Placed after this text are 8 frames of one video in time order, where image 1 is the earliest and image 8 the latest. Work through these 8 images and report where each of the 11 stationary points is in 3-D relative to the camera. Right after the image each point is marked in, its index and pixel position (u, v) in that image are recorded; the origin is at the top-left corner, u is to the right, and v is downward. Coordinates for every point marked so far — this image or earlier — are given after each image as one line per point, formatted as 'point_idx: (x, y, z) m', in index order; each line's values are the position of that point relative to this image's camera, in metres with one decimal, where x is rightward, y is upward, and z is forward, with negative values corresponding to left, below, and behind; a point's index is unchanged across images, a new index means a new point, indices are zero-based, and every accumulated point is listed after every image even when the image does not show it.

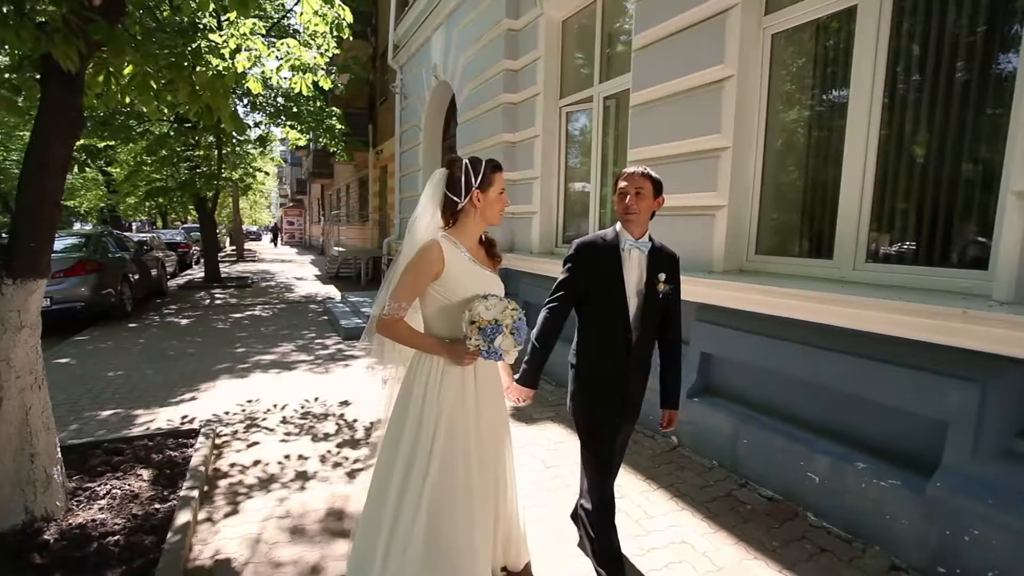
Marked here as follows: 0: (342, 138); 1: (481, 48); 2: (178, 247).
0: (-4.6, +4.0, +14.0) m
1: (-0.5, +3.6, +7.7) m
2: (-12.7, +1.6, +19.6) m
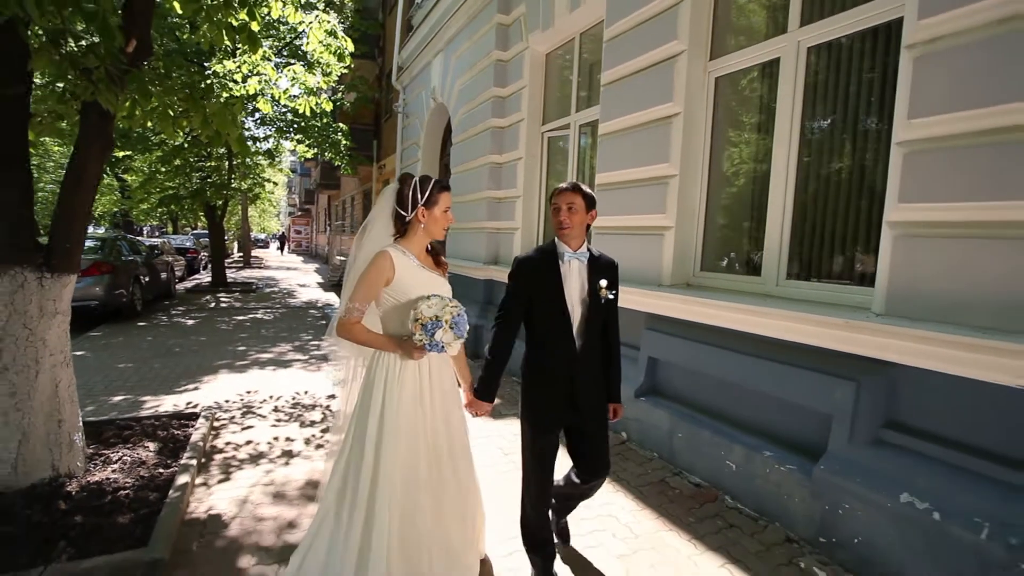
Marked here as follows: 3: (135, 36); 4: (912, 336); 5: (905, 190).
0: (-4.6, +3.8, +14.6) m
1: (-0.6, +3.4, +8.3) m
2: (-12.8, +1.4, +20.3) m
3: (-2.3, +1.6, +3.2) m
4: (+2.0, -0.2, +2.6) m
5: (+2.2, +0.5, +2.8) m
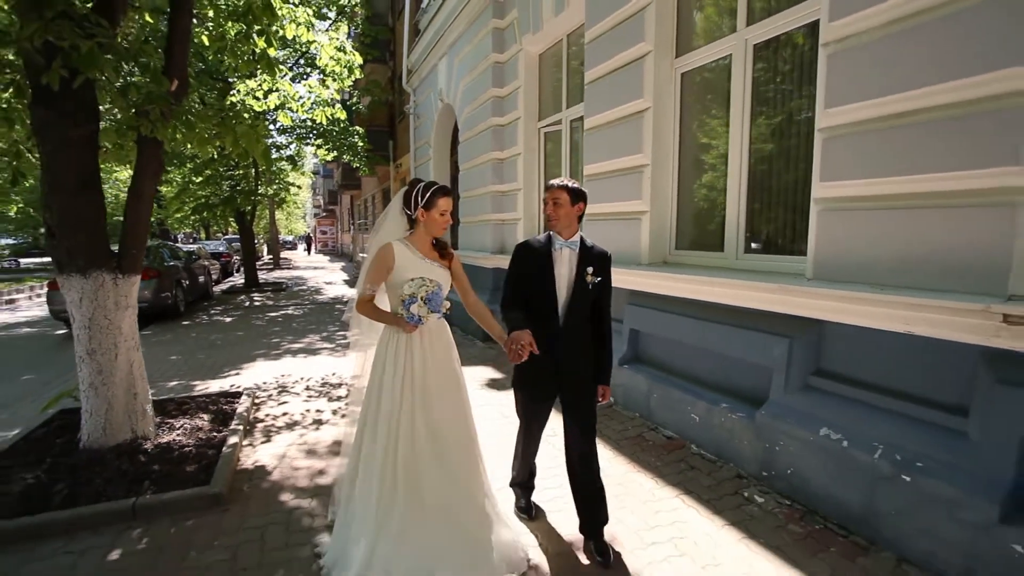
0: (-4.3, +4.0, +15.3) m
1: (-0.6, +3.6, +8.8) m
2: (-12.1, +1.4, +21.4) m
3: (-2.5, +1.6, +3.9) m
4: (+1.8, 0.0, +3.0) m
5: (+2.0, +0.8, +3.3) m
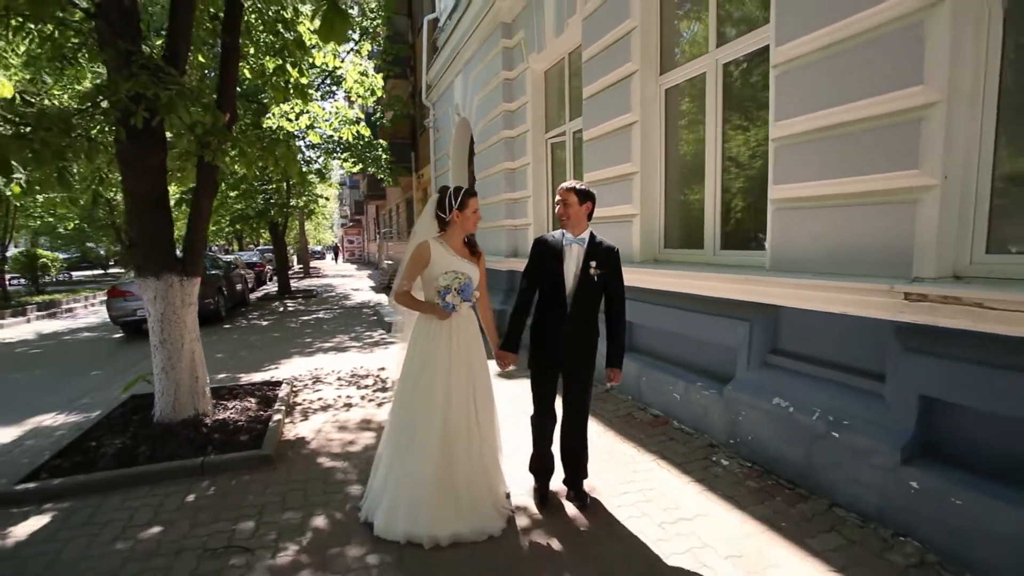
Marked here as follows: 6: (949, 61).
0: (-3.9, +3.8, +16.2) m
1: (-0.5, +3.6, +9.5) m
2: (-11.3, +1.0, +22.6) m
3: (-2.6, +1.6, +4.6) m
4: (+1.8, 0.0, +3.5) m
5: (+2.0, +0.8, +3.8) m
6: (+2.4, +1.2, +2.8) m
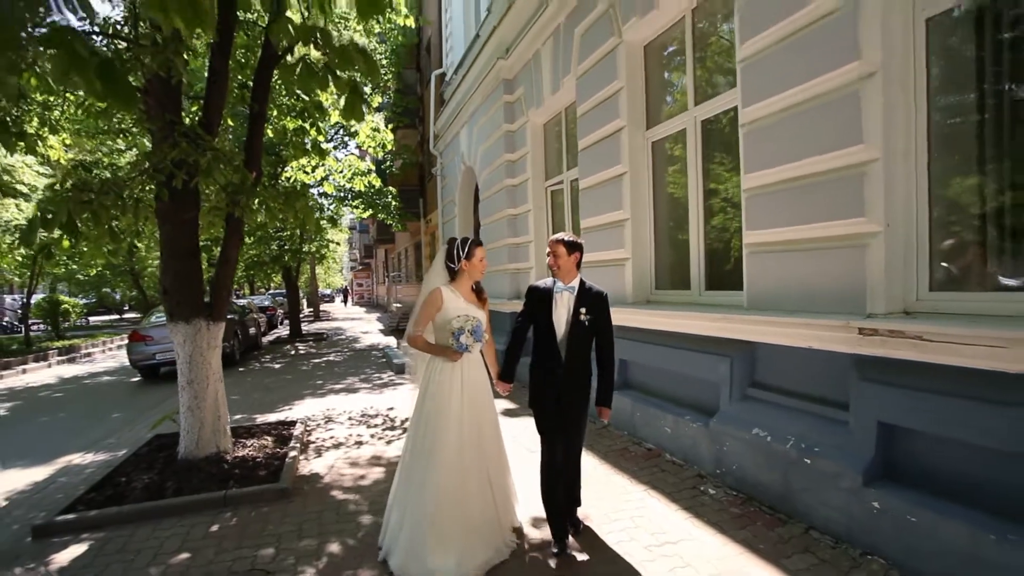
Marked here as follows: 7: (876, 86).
0: (-3.7, +2.5, +16.8) m
1: (-0.4, +2.8, +10.1) m
2: (-11.0, -0.9, +23.1) m
3: (-2.6, +1.1, +5.1) m
4: (+1.8, -0.3, +3.9) m
5: (+1.9, +0.5, +4.1) m
6: (+2.3, +1.0, +3.2) m
7: (+2.3, +1.3, +3.2) m
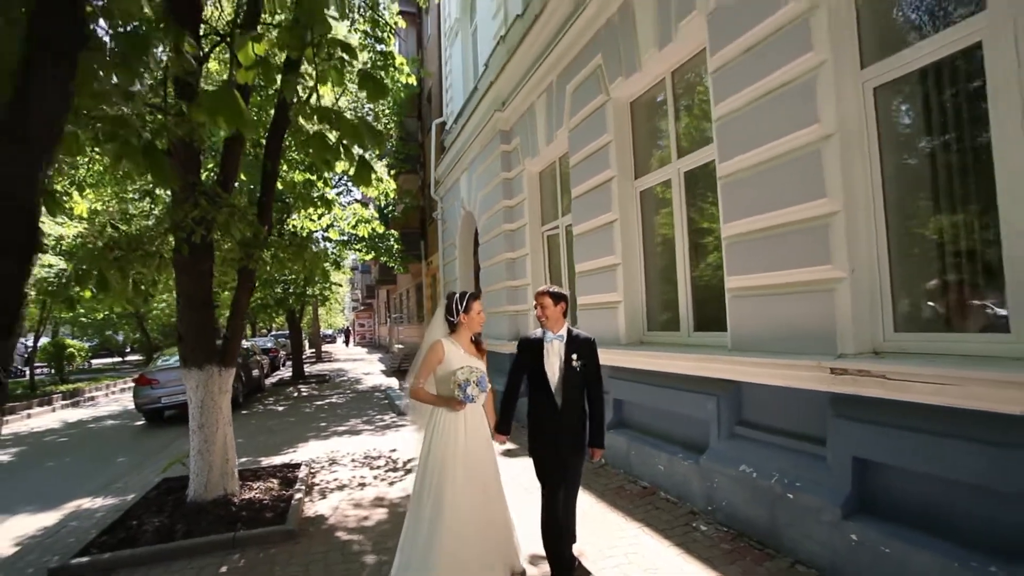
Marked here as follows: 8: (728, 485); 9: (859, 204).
0: (-3.7, +1.1, +17.2) m
1: (-0.5, +2.0, +10.6) m
2: (-11.0, -2.8, +23.3) m
3: (-2.6, +0.7, +5.5) m
4: (+1.7, -0.6, +4.1) m
5: (+1.9, +0.2, +4.4) m
6: (+2.3, +0.7, +3.5) m
7: (+2.2, +1.0, +3.5) m
8: (+1.7, -1.6, +4.1) m
9: (+2.4, +0.6, +3.5) m
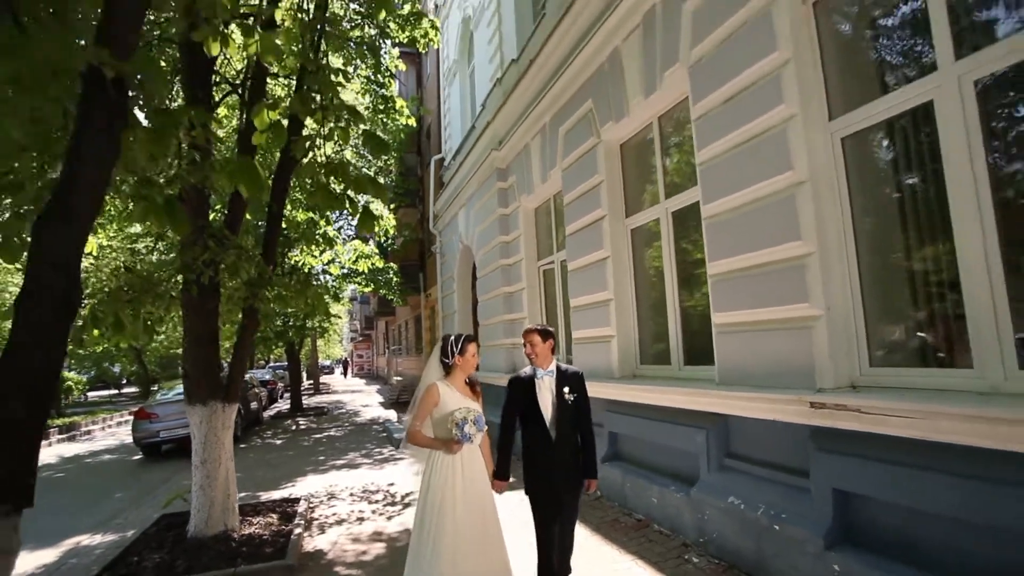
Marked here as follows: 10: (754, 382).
0: (-3.8, 0.0, +17.5) m
1: (-0.6, +1.3, +10.9) m
2: (-11.0, -4.3, +23.3) m
3: (-2.7, +0.3, +5.7) m
4: (+1.7, -0.9, +4.3) m
5: (+1.8, -0.2, +4.6) m
6: (+2.2, +0.5, +3.7) m
7: (+2.2, +0.7, +3.8) m
8: (+1.7, -1.9, +4.2) m
9: (+2.3, +0.3, +3.7) m
10: (+2.0, -0.8, +4.2) m
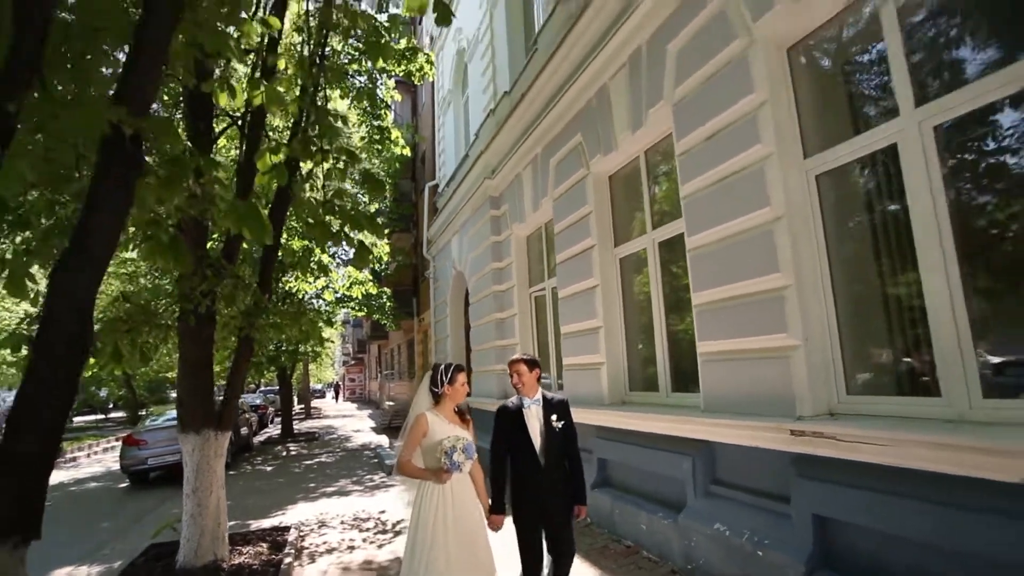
0: (-4.1, -0.8, +17.5) m
1: (-0.7, +0.8, +11.0) m
2: (-11.4, -5.4, +23.1) m
3: (-2.8, -0.1, +5.8) m
4: (+1.6, -1.2, +4.4) m
5: (+1.7, -0.4, +4.8) m
6: (+2.1, +0.2, +3.9) m
7: (+2.1, +0.5, +4.0) m
8: (+1.6, -2.1, +4.2) m
9: (+2.3, +0.1, +3.9) m
10: (+1.9, -1.0, +4.3) m
